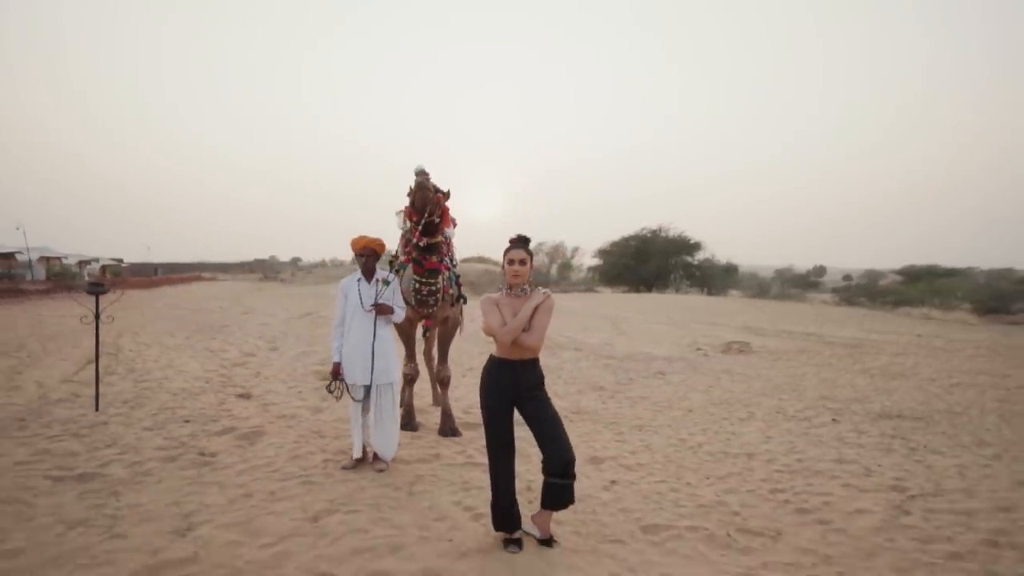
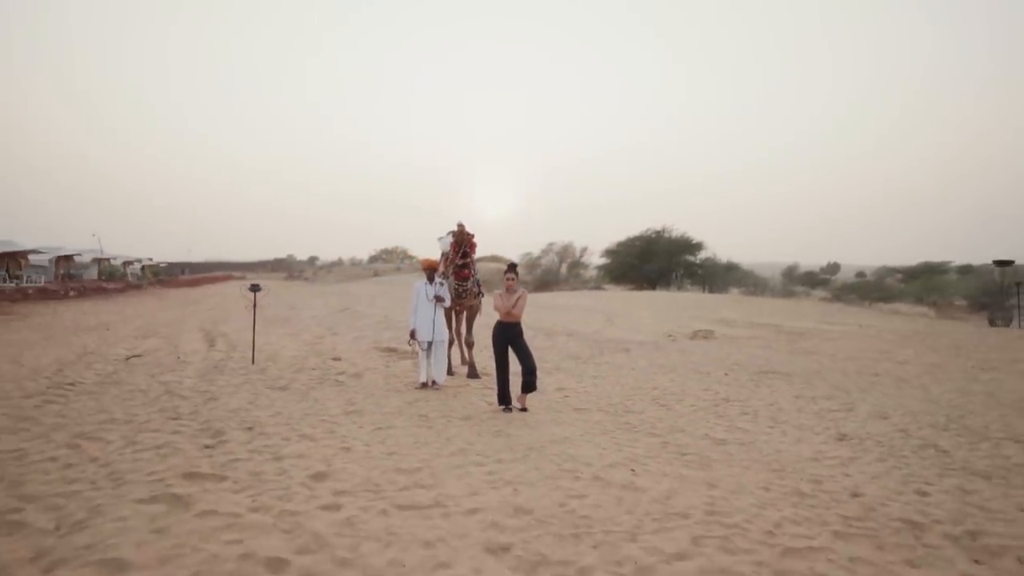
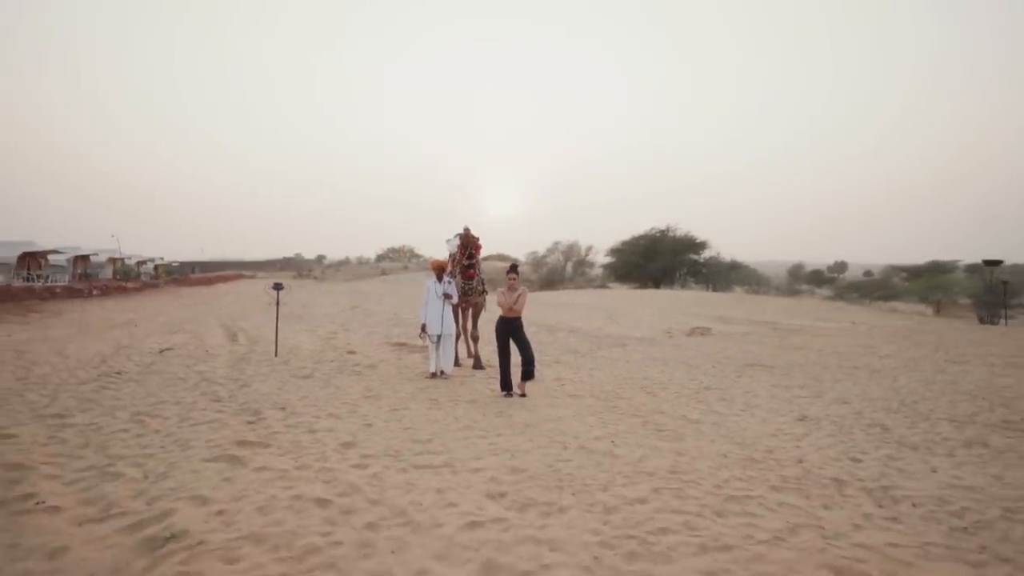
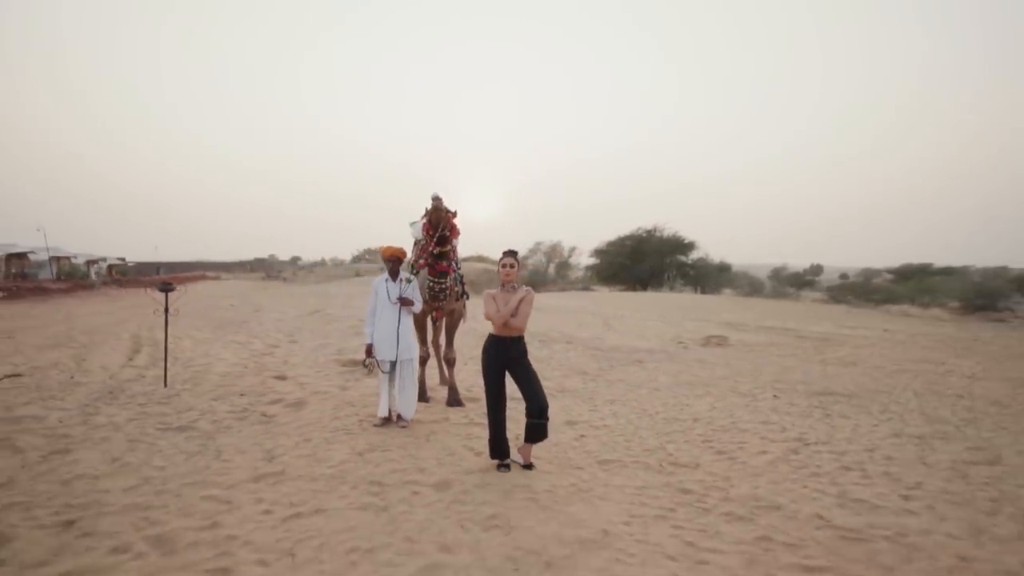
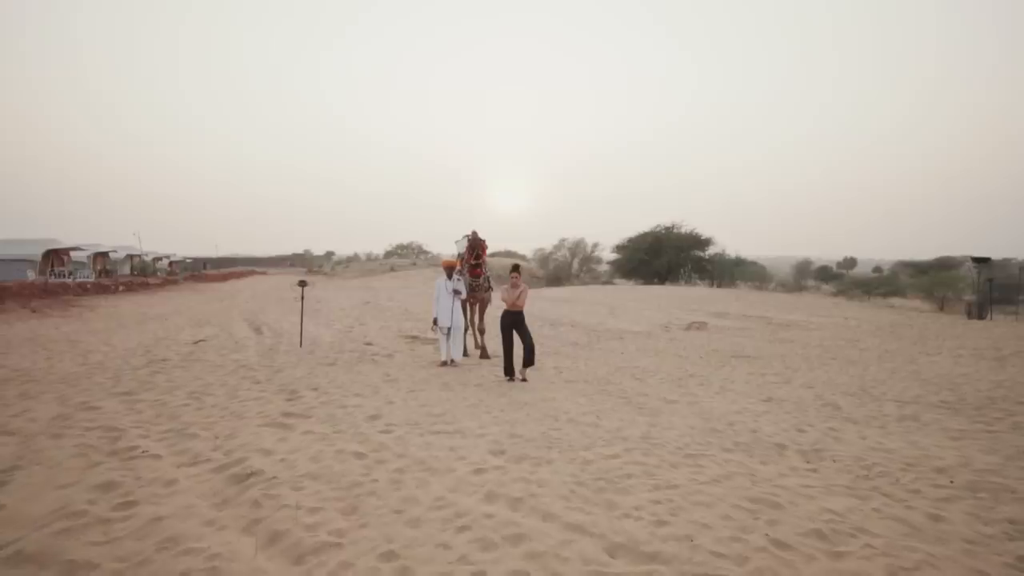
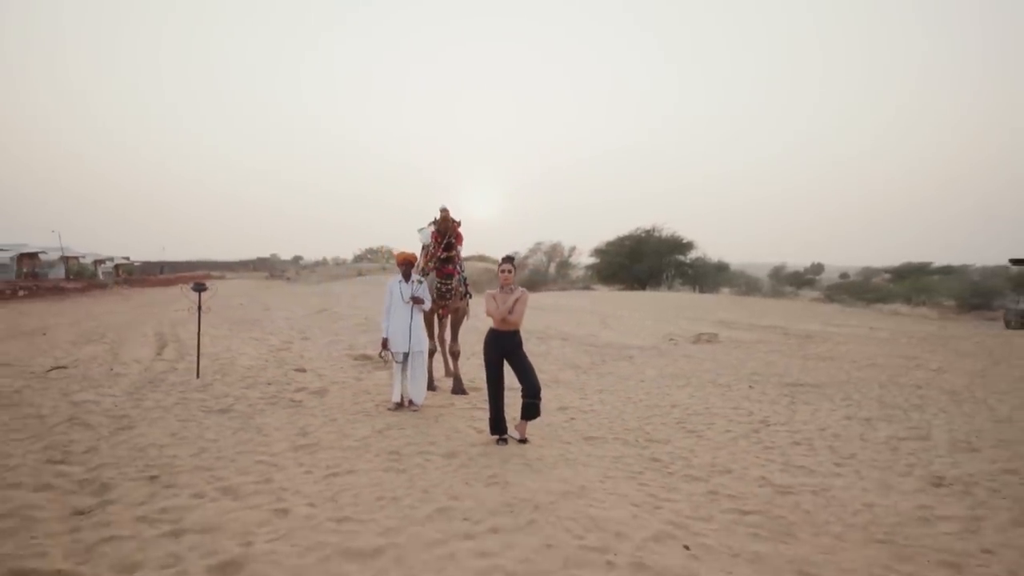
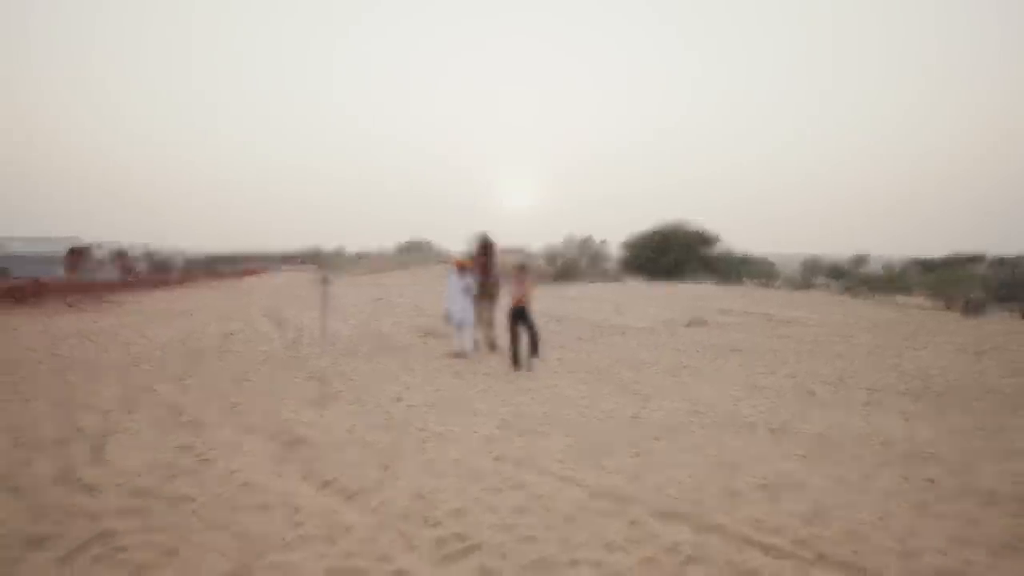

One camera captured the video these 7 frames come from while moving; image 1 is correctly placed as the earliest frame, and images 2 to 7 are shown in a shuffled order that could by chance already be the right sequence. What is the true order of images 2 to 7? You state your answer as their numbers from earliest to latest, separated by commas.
4, 6, 2, 3, 5, 7
